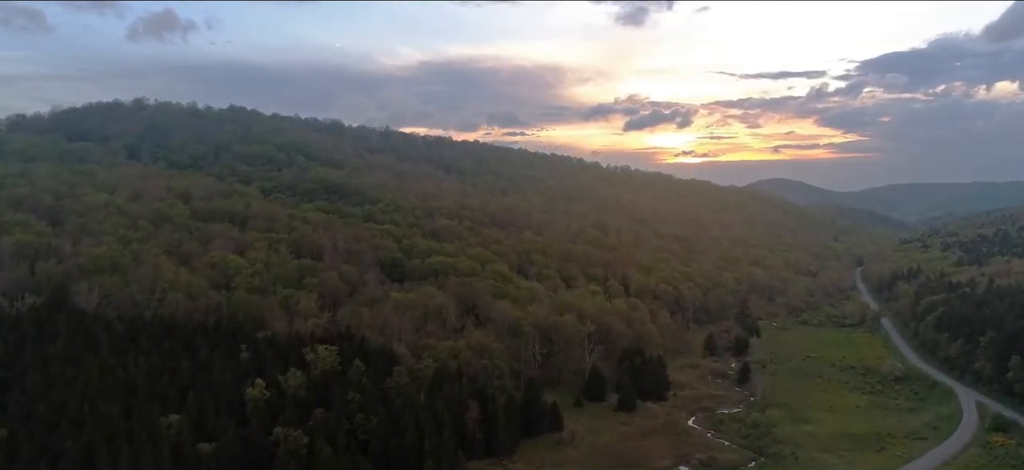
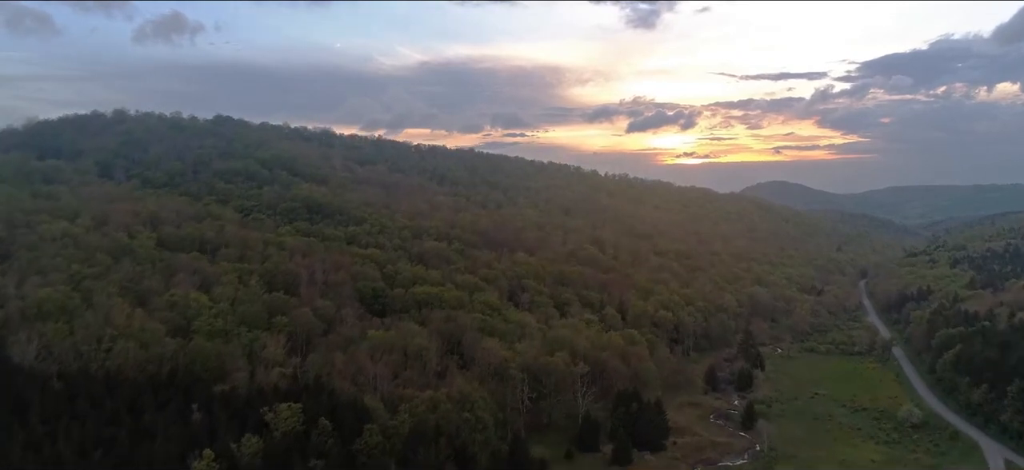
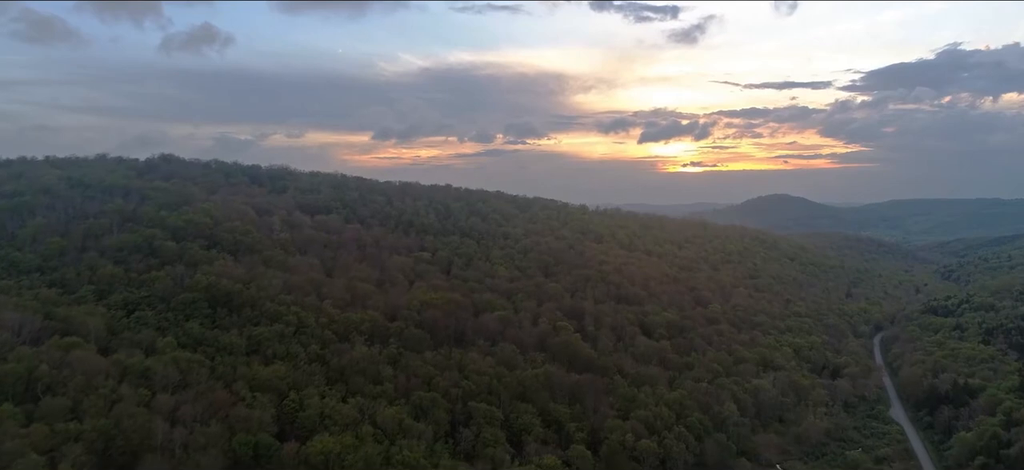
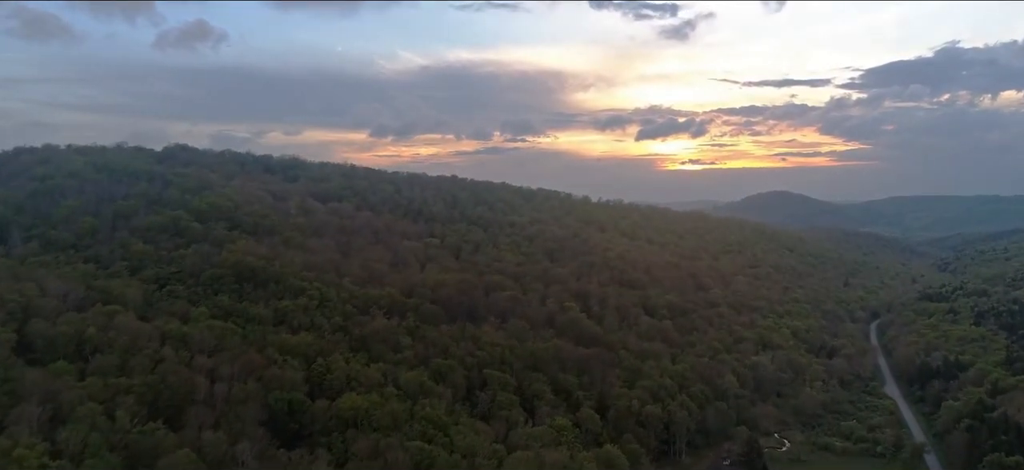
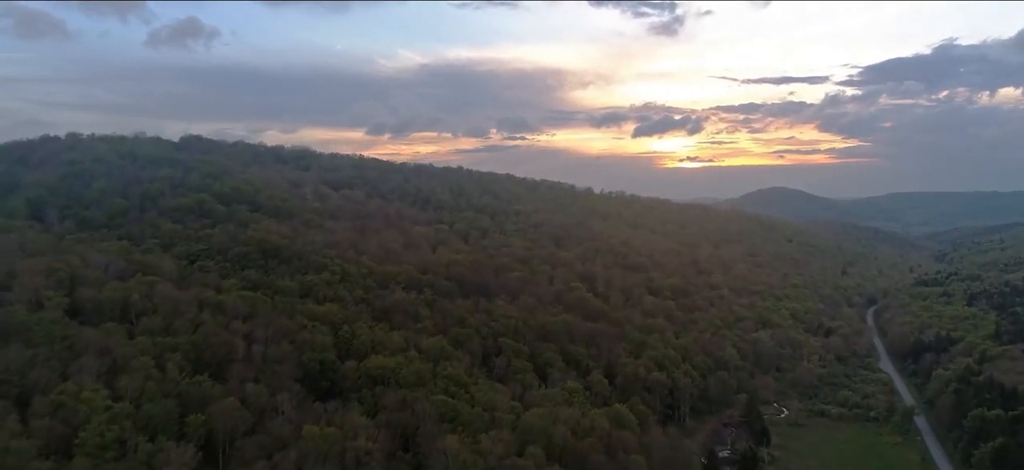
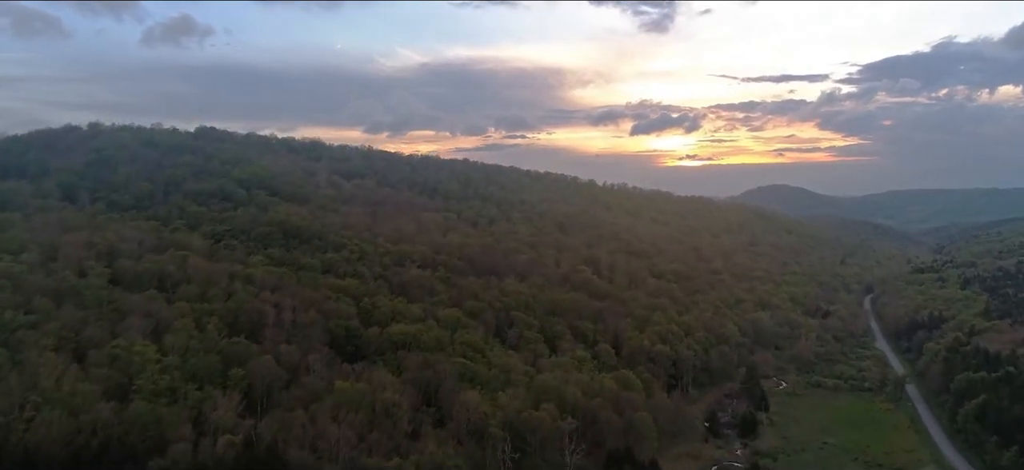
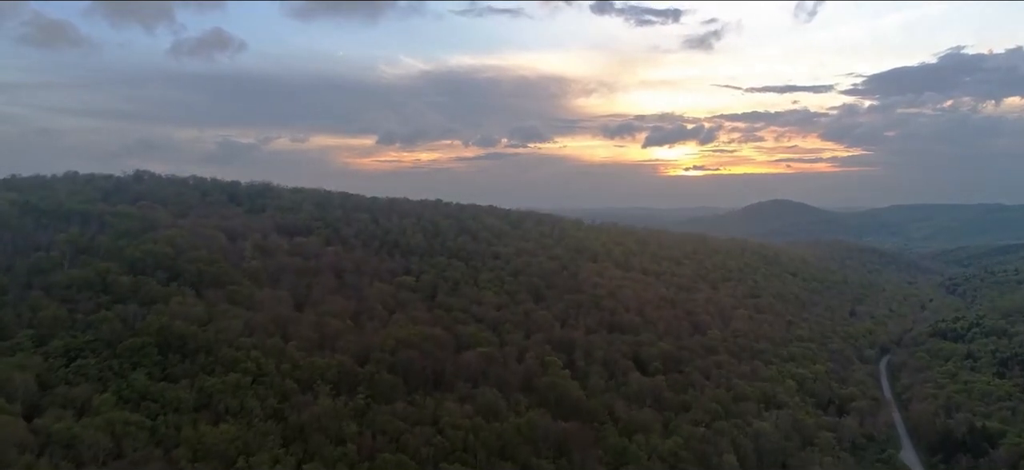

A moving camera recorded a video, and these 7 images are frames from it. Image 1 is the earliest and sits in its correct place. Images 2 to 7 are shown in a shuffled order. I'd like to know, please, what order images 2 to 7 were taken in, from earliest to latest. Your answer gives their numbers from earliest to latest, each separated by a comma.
2, 6, 5, 4, 3, 7
